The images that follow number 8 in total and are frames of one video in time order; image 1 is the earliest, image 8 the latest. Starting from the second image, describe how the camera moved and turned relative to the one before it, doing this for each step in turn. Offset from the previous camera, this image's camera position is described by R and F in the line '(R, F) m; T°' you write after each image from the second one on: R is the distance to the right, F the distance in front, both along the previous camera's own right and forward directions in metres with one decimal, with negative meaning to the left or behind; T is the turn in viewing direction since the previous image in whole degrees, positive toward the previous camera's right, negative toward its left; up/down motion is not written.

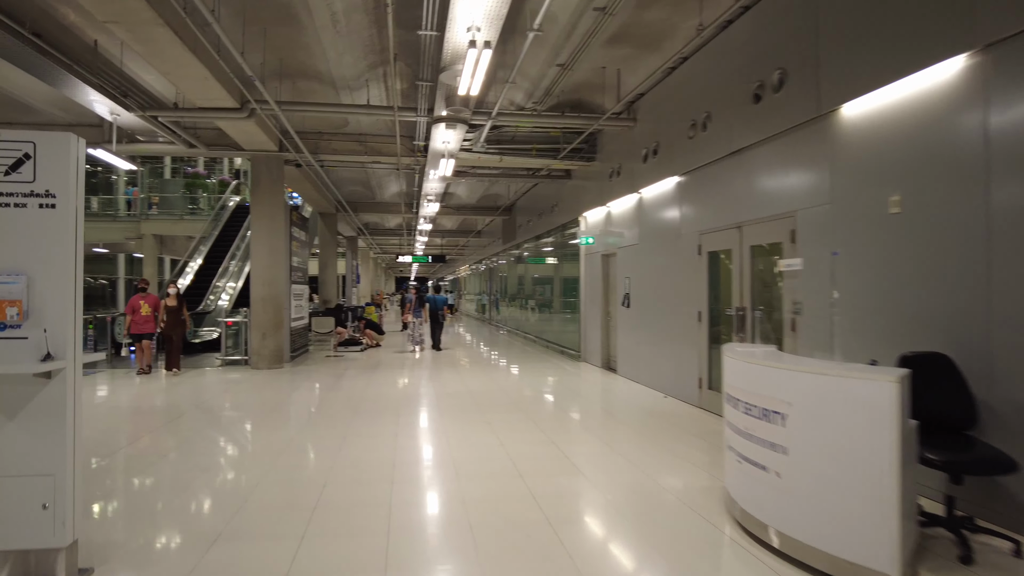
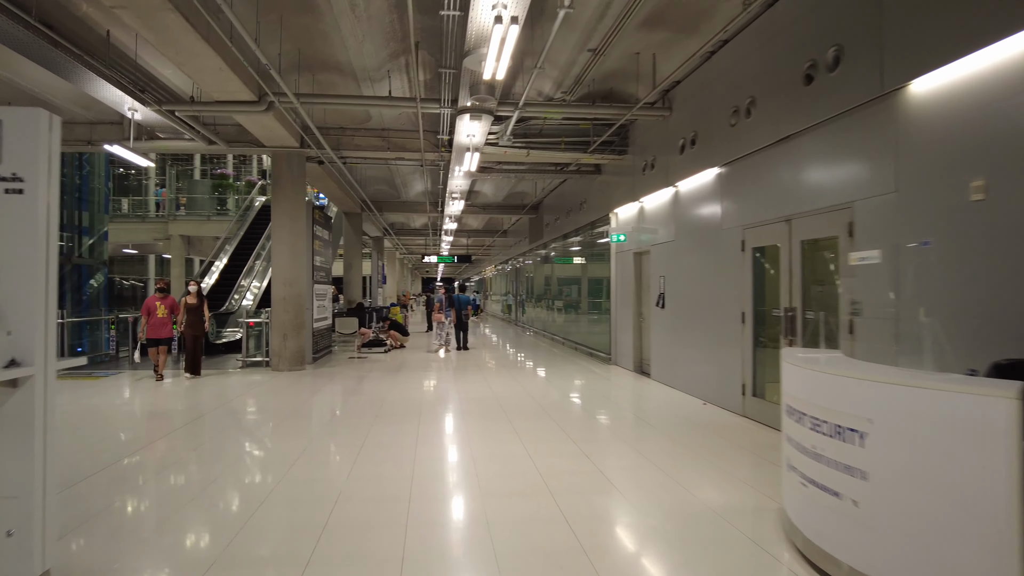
(0.0, +0.3) m; -2°
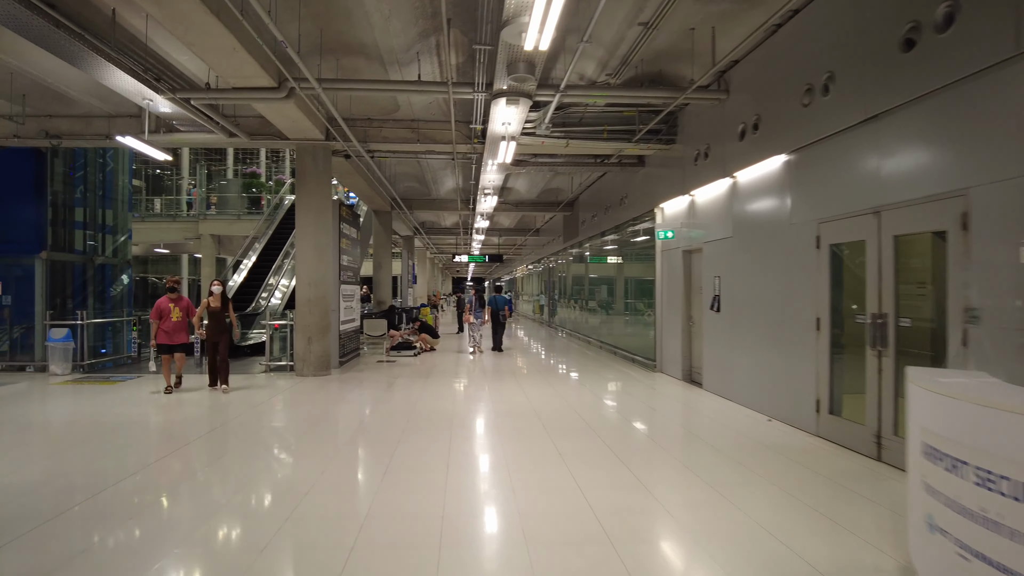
(-0.1, +0.5) m; -3°
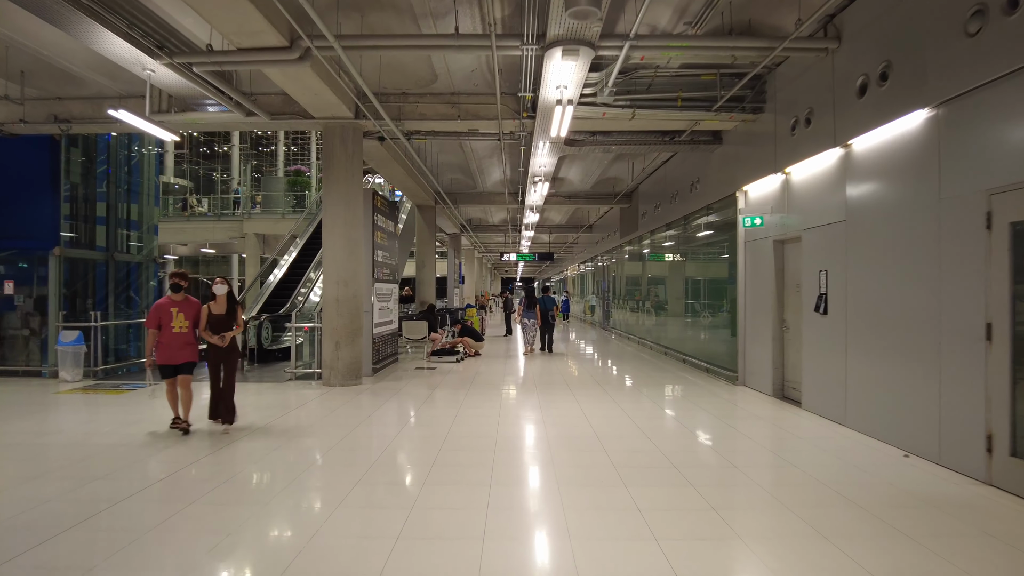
(-0.1, +1.0) m; -4°
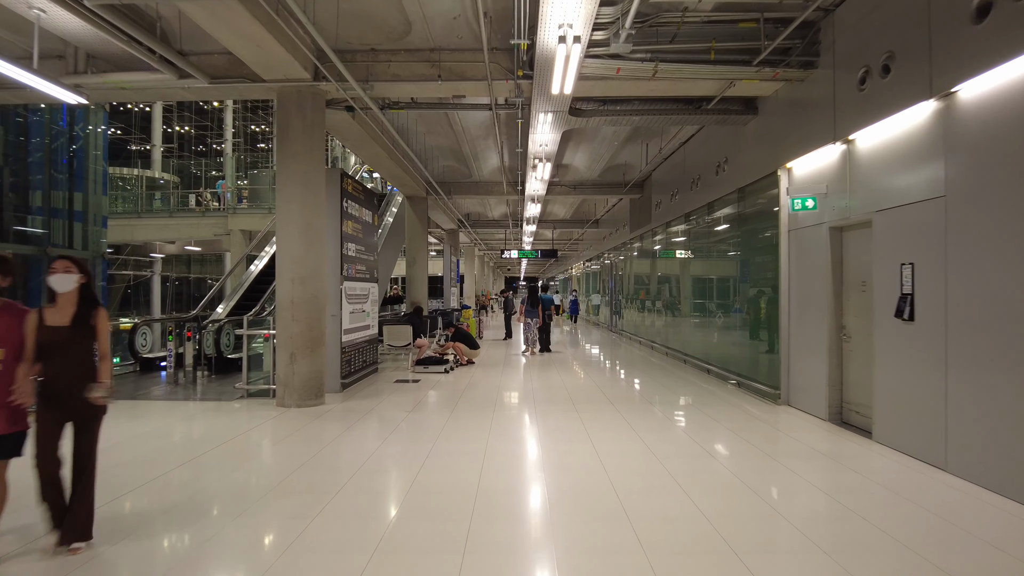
(+0.1, +1.2) m; 0°
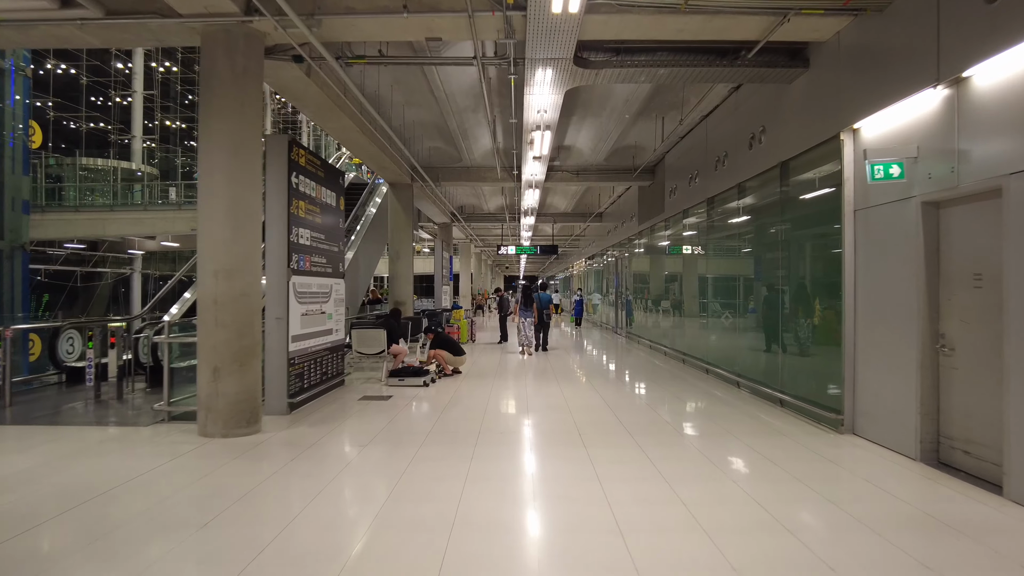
(+0.1, +1.2) m; 0°
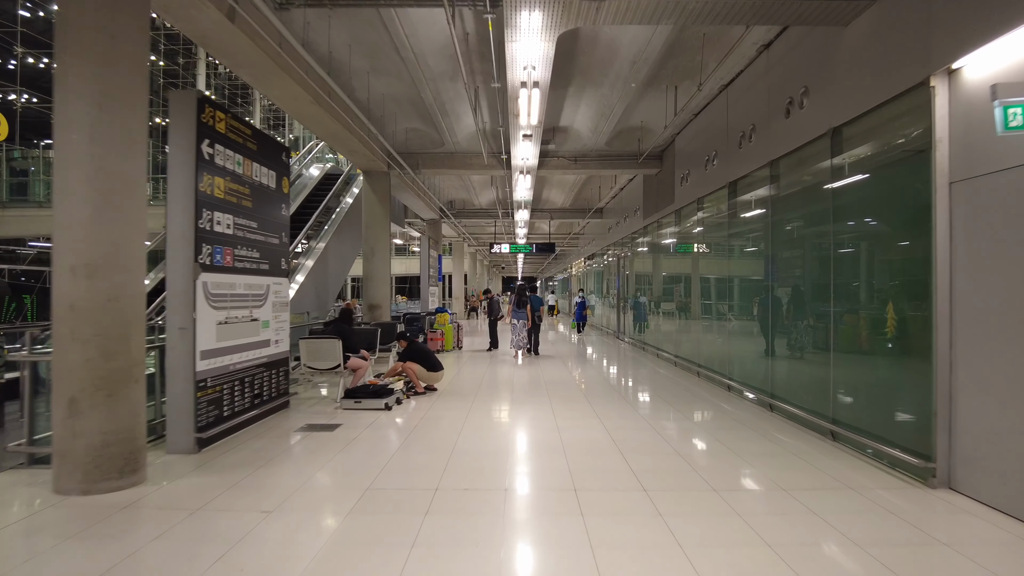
(+0.1, +1.2) m; 0°
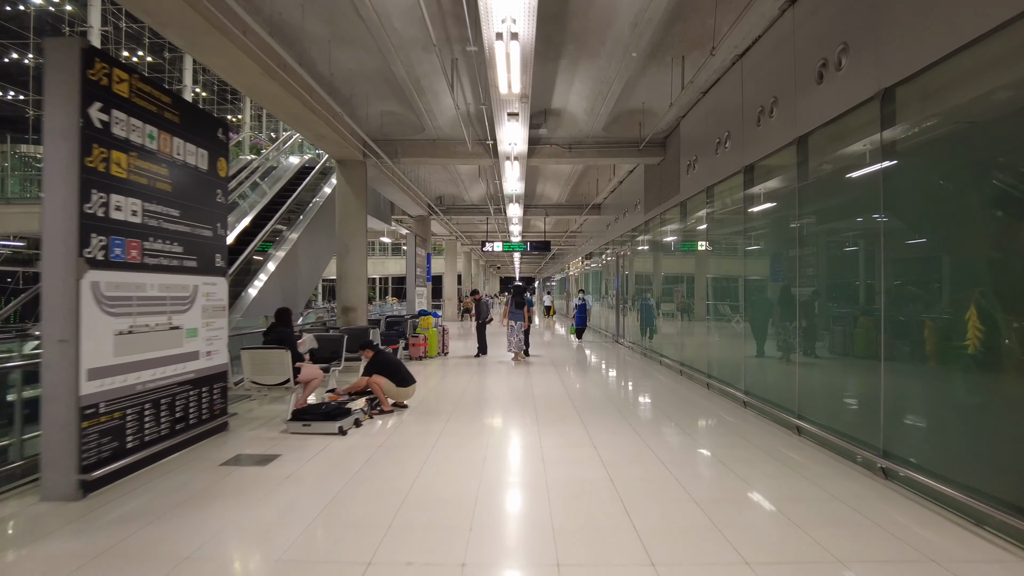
(+0.1, +0.8) m; 0°
